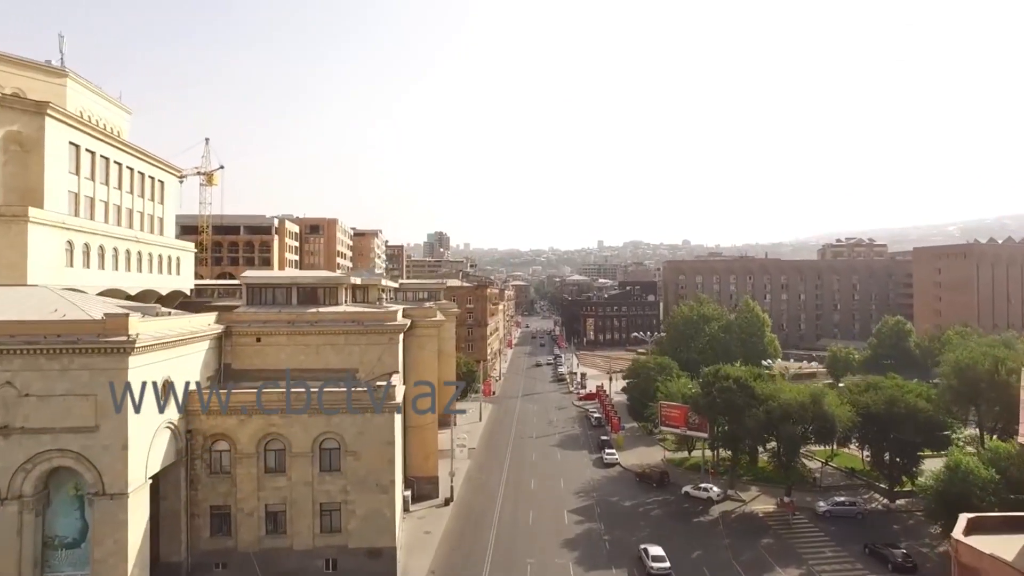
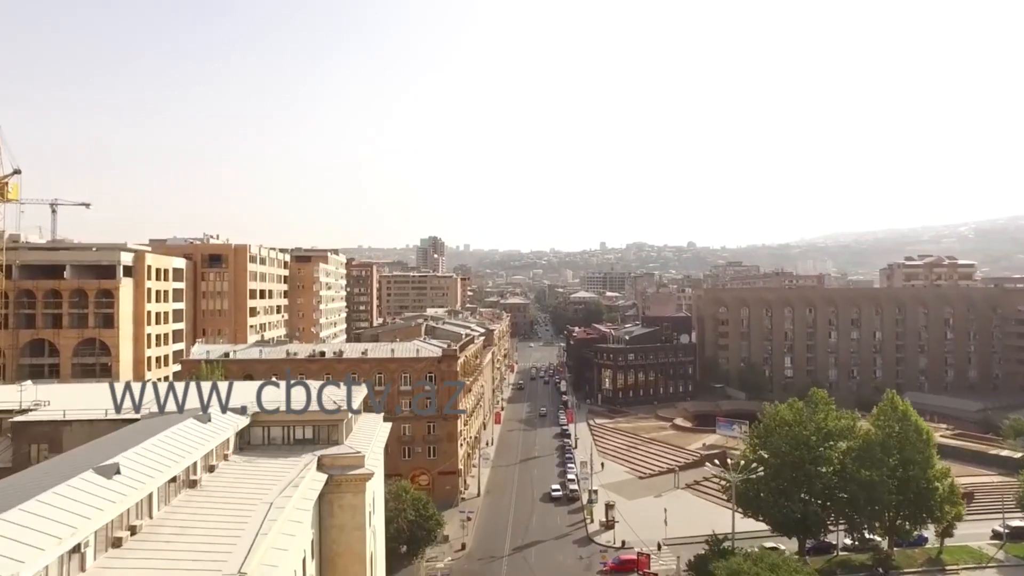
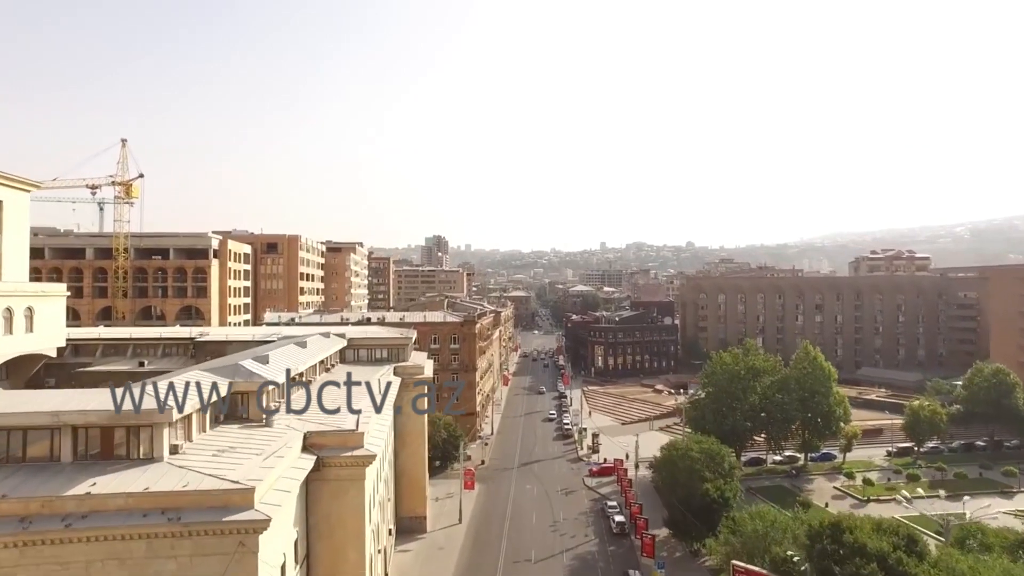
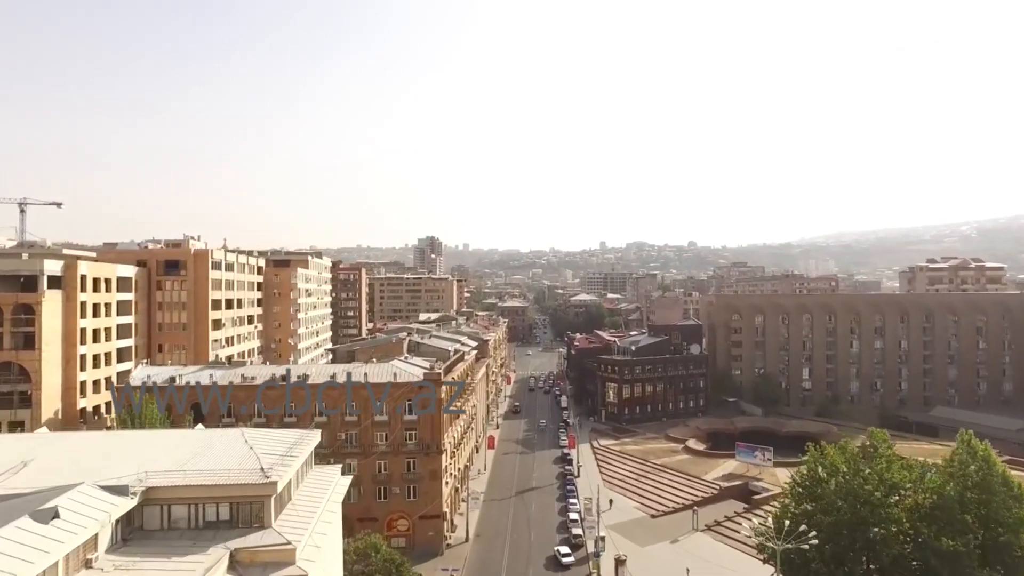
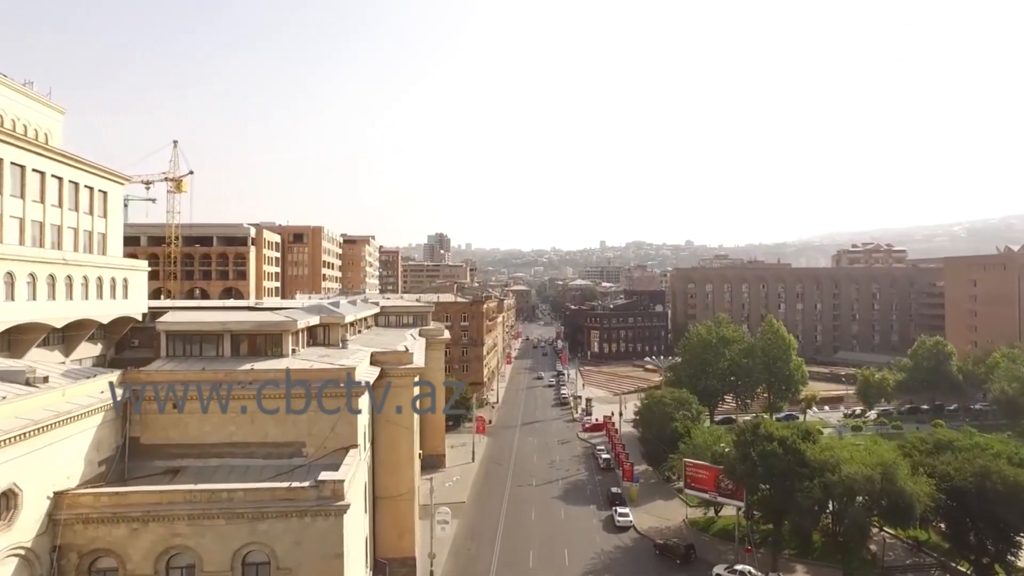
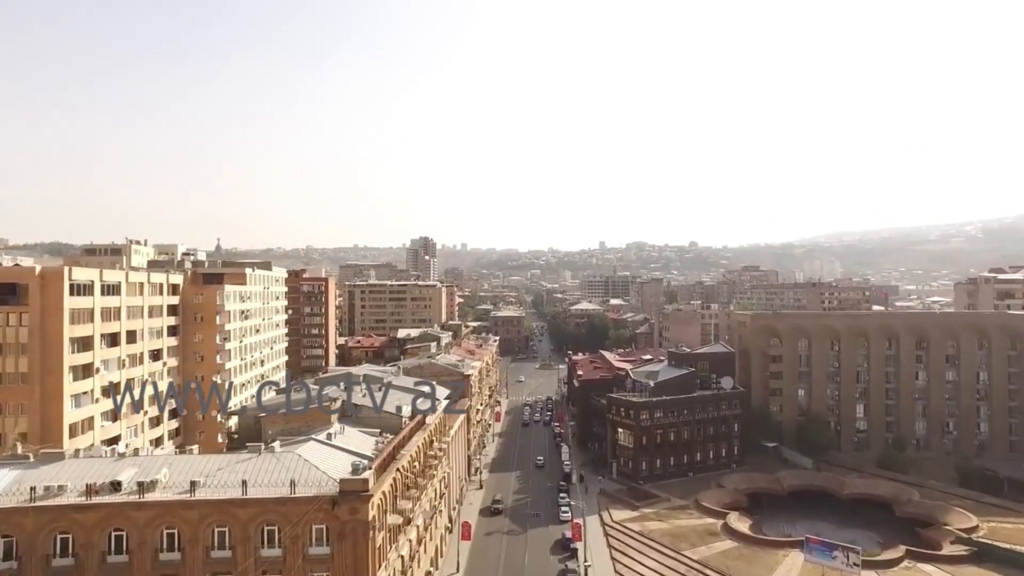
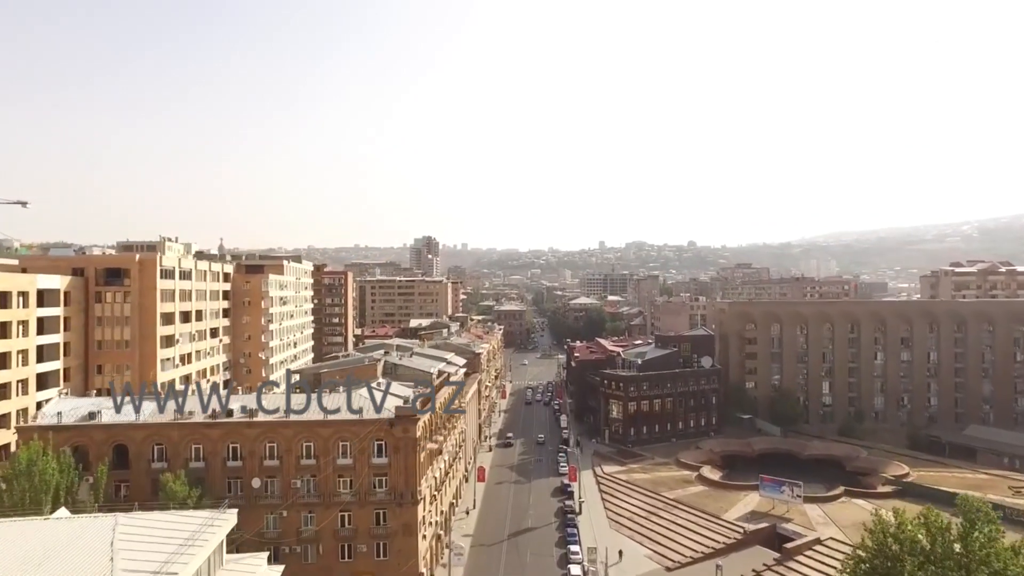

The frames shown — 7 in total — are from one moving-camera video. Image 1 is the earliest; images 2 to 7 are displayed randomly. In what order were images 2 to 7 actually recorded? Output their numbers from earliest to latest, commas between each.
5, 3, 2, 4, 7, 6
